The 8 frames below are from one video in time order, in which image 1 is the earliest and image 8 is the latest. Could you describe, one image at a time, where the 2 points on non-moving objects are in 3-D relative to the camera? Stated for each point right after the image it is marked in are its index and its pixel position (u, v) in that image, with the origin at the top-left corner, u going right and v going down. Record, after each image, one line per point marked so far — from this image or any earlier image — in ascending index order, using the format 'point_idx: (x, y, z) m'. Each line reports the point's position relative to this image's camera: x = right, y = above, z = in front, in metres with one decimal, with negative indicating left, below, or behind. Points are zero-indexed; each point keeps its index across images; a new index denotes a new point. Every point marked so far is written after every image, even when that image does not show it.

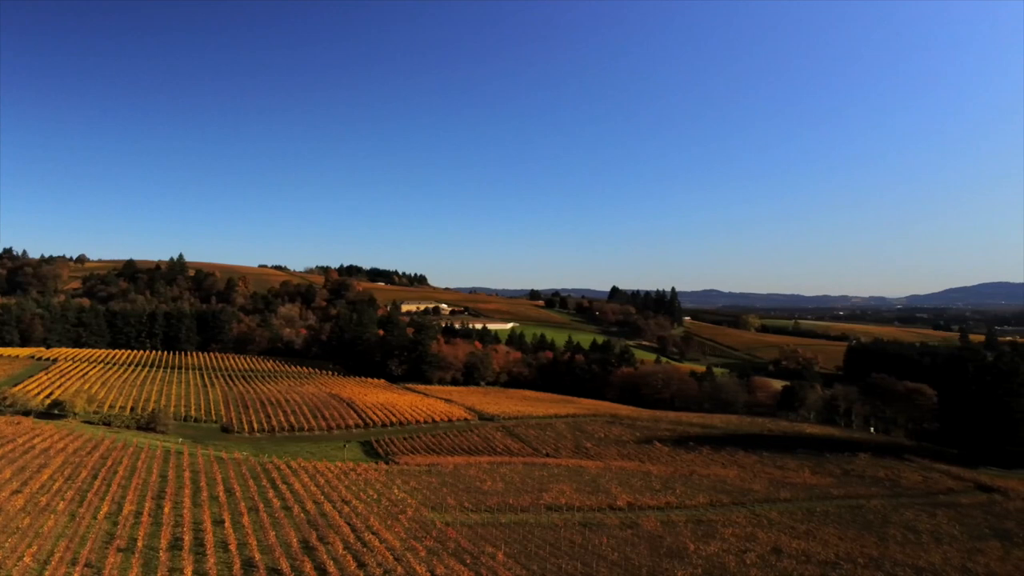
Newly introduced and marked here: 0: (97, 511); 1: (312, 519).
0: (-11.7, -6.4, +17.0) m
1: (-6.4, -7.5, +19.1) m
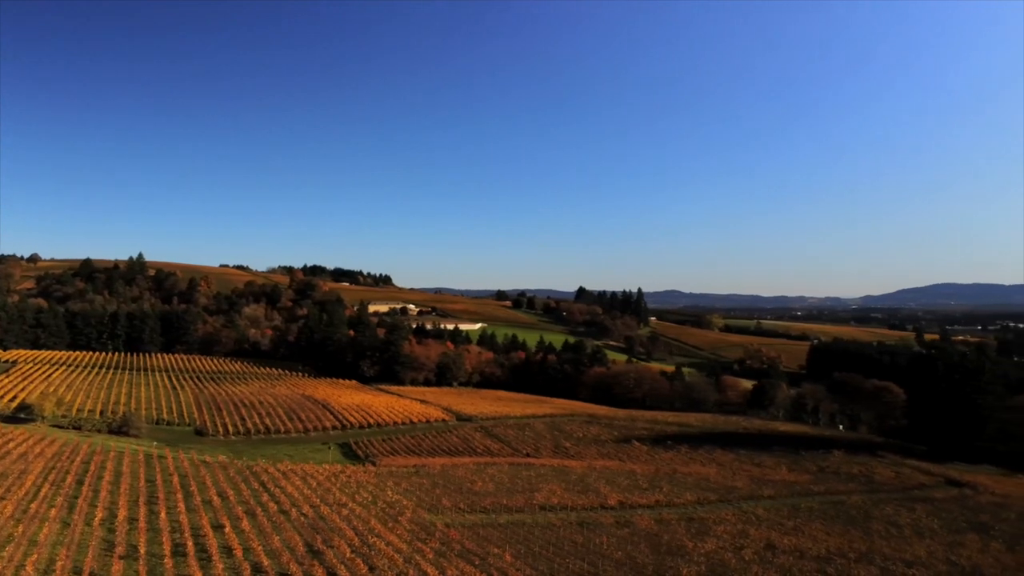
0: (-11.5, -6.4, +16.4) m
1: (-6.3, -7.4, +18.7) m
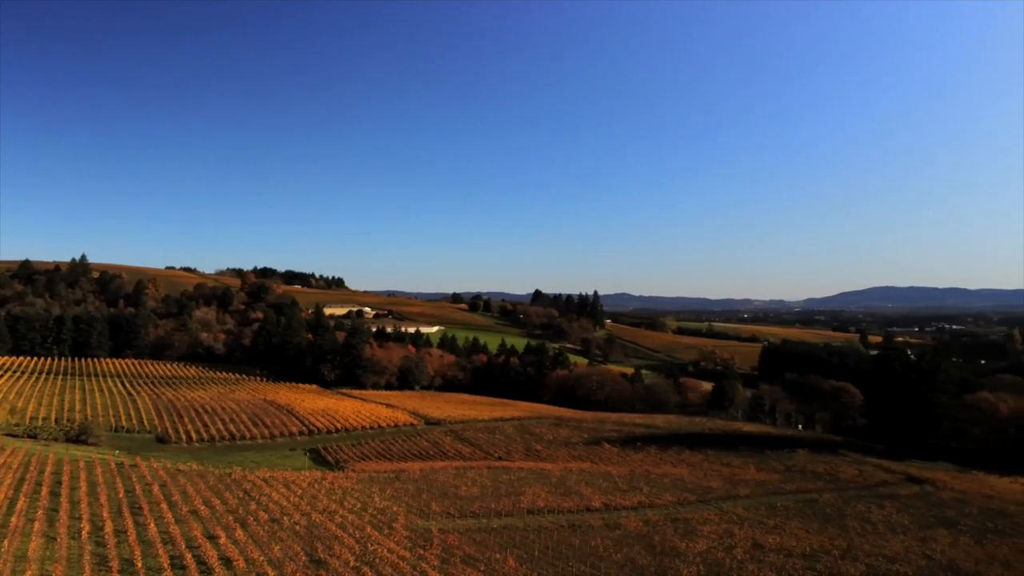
0: (-11.4, -6.4, +15.7) m
1: (-6.3, -7.5, +18.2) m
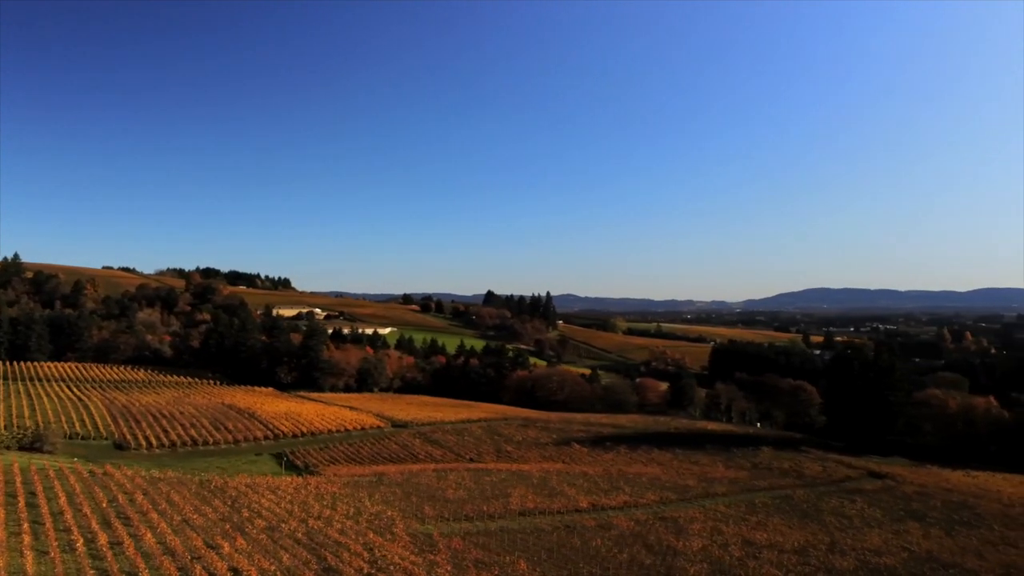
0: (-11.0, -6.4, +15.0) m
1: (-6.0, -7.5, +17.7) m
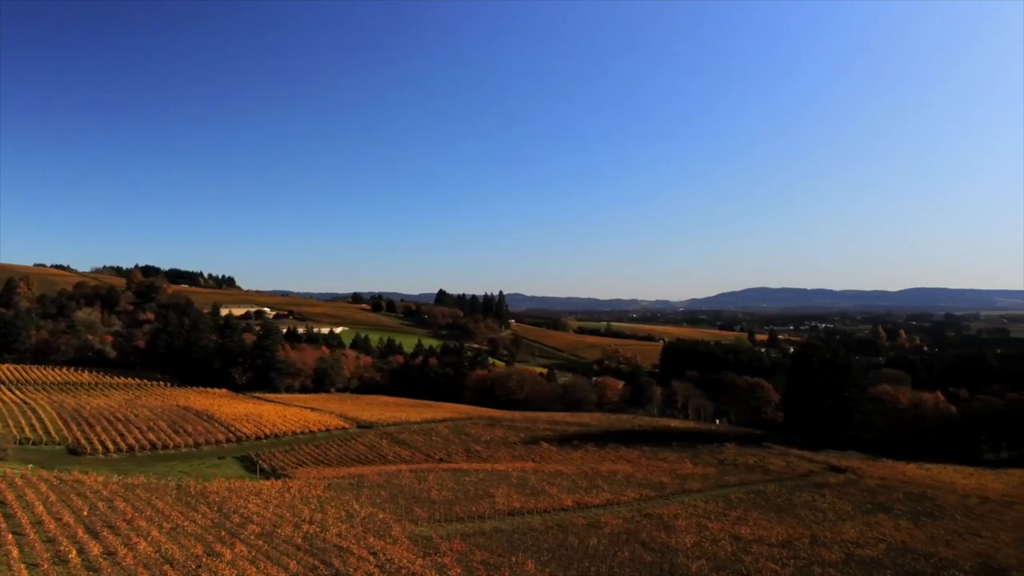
0: (-10.8, -6.4, +14.3) m
1: (-5.9, -7.4, +17.2) m
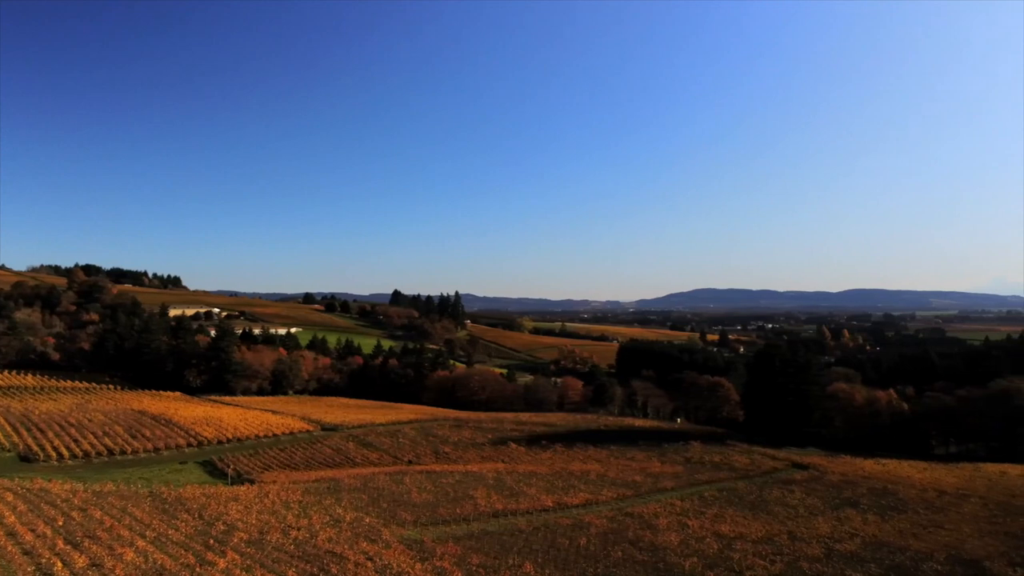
0: (-10.7, -6.4, +13.6) m
1: (-6.0, -7.5, +16.9) m
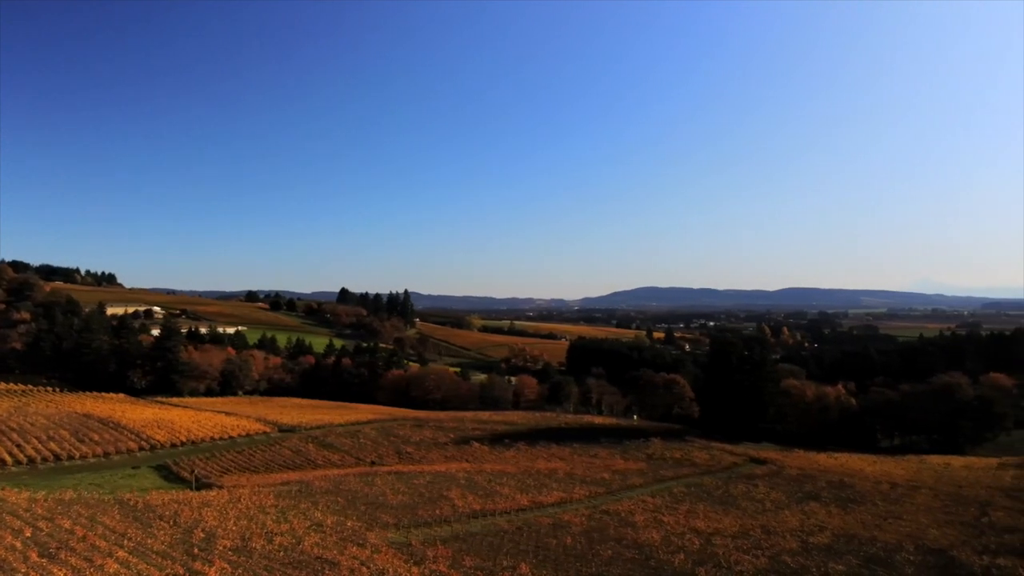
0: (-10.6, -6.4, +12.9) m
1: (-6.2, -7.4, +16.4) m
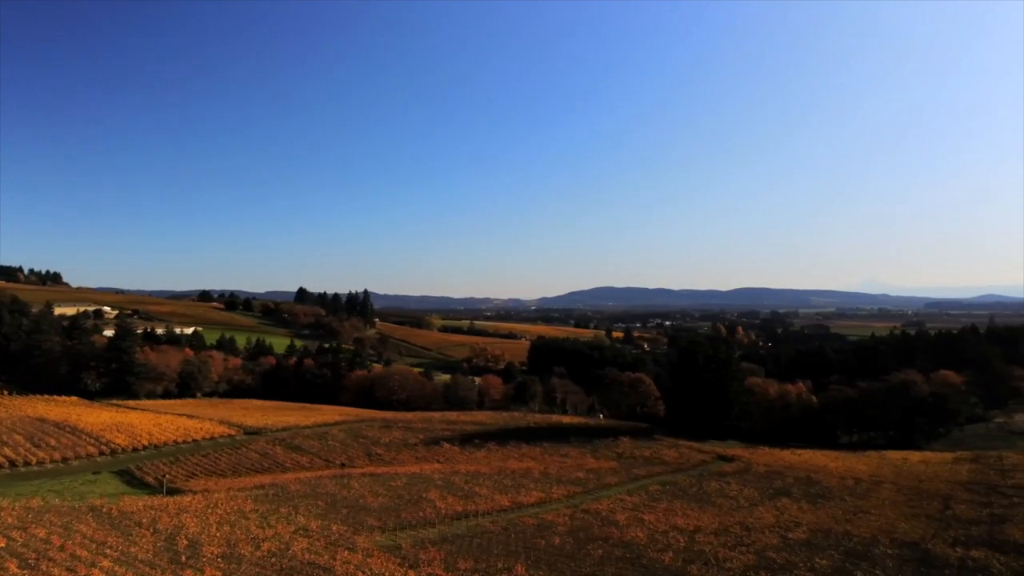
0: (-10.6, -6.4, +12.4) m
1: (-6.3, -7.5, +16.1) m
